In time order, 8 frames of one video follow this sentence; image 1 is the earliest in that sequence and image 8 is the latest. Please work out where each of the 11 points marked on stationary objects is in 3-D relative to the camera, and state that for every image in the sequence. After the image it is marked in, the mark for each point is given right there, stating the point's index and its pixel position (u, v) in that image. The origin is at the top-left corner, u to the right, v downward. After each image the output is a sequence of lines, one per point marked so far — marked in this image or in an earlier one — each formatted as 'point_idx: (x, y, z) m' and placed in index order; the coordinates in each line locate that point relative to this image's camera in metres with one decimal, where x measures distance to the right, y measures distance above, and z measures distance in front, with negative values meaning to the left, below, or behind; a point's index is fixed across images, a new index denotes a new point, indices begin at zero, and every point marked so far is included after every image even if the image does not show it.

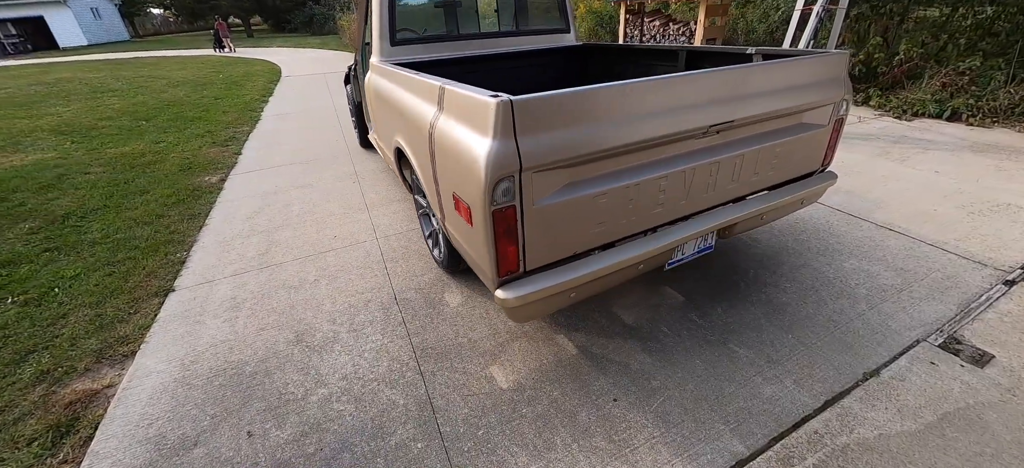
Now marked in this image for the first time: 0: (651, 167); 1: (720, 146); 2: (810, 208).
0: (+0.5, +0.3, +1.6) m
1: (+0.9, +0.4, +1.7) m
2: (+2.3, +0.2, +3.1) m
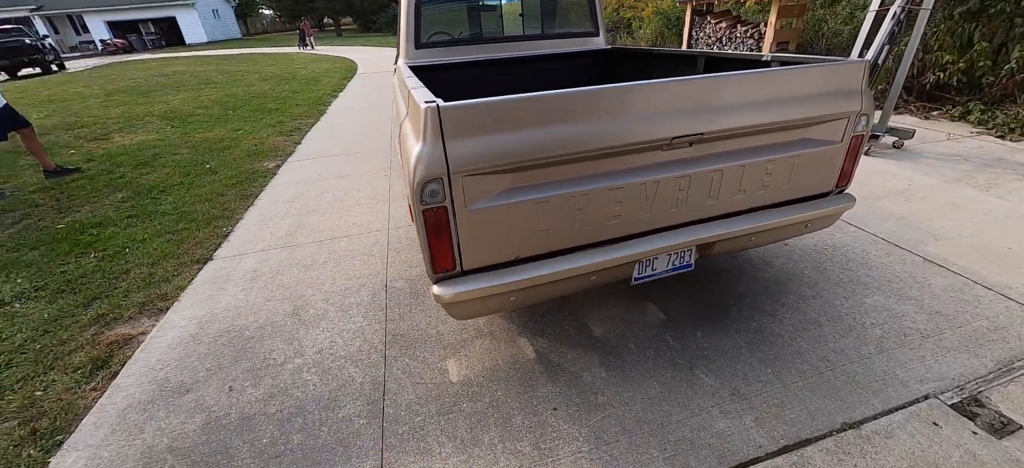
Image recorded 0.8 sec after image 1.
0: (+0.3, +0.2, +1.5) m
1: (+0.7, +0.3, +1.6) m
2: (+2.3, 0.0, +2.7) m
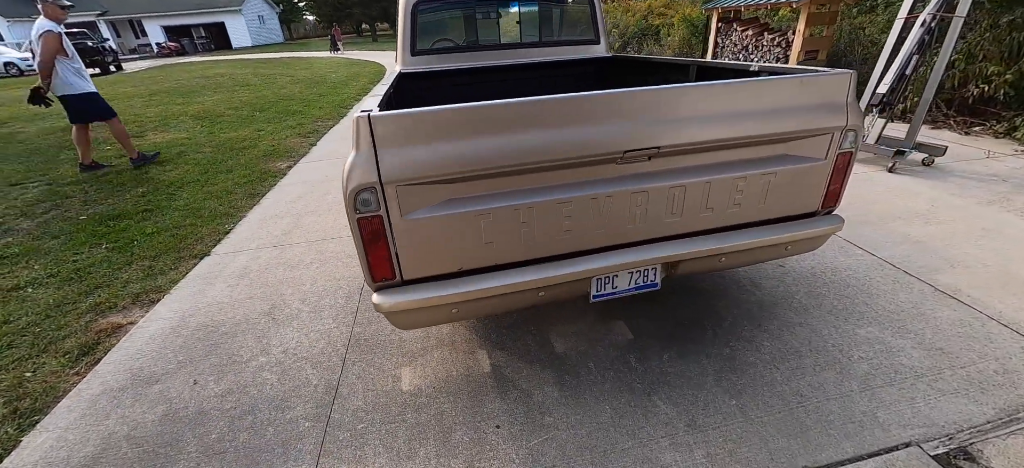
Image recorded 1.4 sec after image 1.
0: (+0.1, +0.2, +1.5) m
1: (+0.5, +0.2, +1.6) m
2: (+2.2, -0.2, +2.5) m
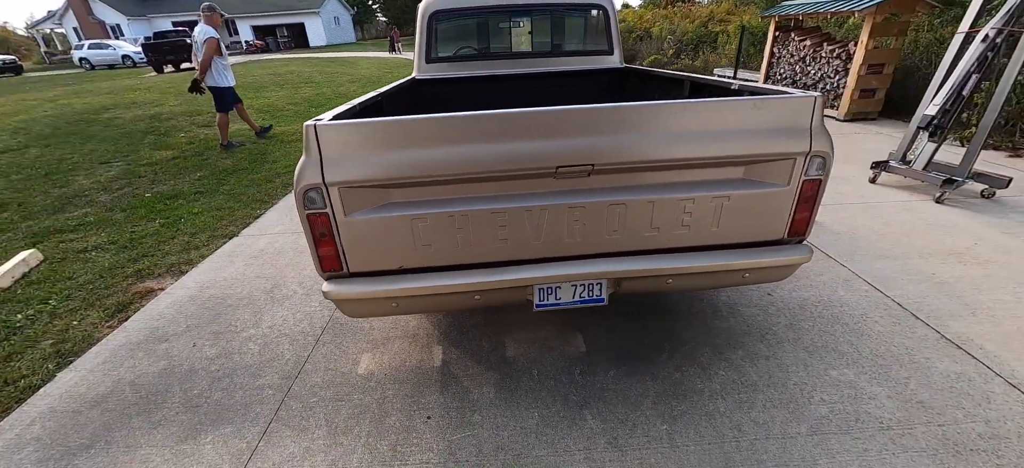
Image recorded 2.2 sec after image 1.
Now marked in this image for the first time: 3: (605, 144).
0: (-0.1, +0.1, +1.6) m
1: (+0.3, +0.2, +1.6) m
2: (+2.0, -0.4, +2.4) m
3: (+0.3, +0.3, +1.5) m
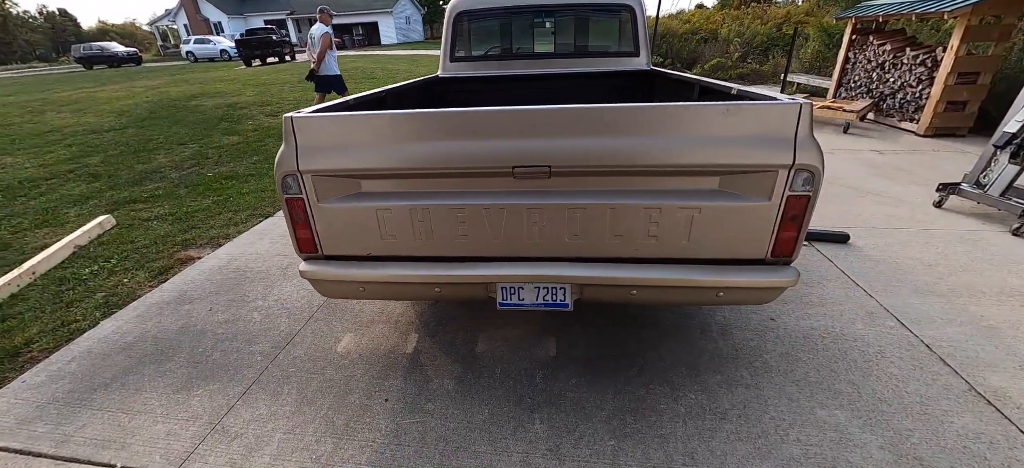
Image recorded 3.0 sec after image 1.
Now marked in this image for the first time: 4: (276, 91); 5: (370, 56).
0: (-0.2, +0.1, +1.6) m
1: (+0.2, +0.2, +1.6) m
2: (+1.9, -0.5, +2.1) m
3: (+0.2, +0.3, +1.5) m
4: (-5.0, +3.0, +8.4) m
5: (-6.0, +7.5, +16.8) m
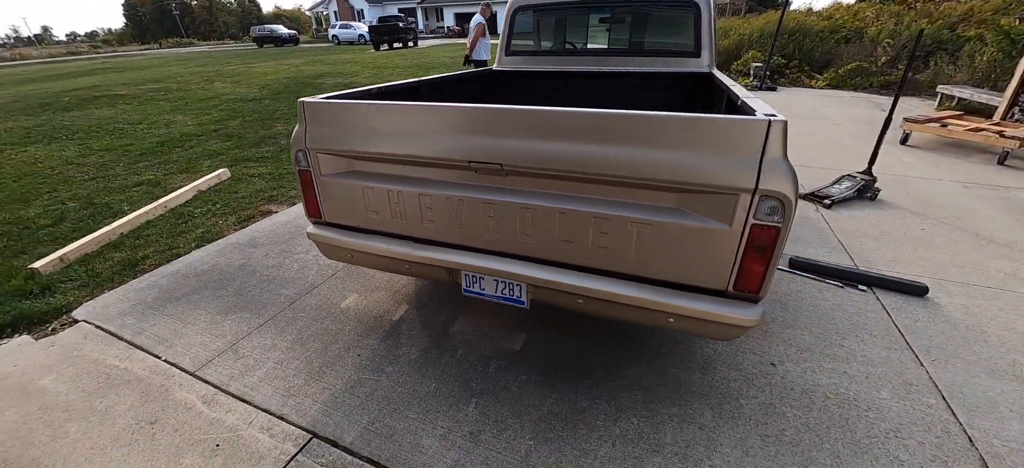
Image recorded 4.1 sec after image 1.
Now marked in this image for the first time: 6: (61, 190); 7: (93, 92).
0: (-0.4, +0.2, +1.7) m
1: (0.0, +0.2, +1.6) m
2: (+1.7, -0.7, +1.7) m
3: (0.0, +0.3, +1.5) m
4: (-3.0, +3.8, +9.4) m
5: (-1.3, +8.3, +17.6) m
6: (-4.4, +0.4, +3.9) m
7: (-8.1, +2.8, +7.7) m
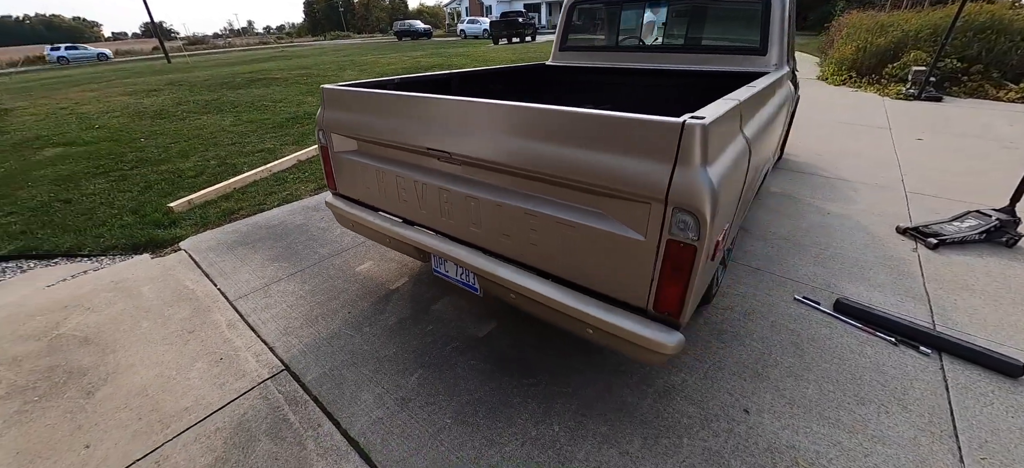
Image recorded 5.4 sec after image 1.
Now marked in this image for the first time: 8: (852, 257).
0: (-0.5, +0.3, +1.9) m
1: (-0.2, +0.2, +1.7) m
2: (+1.4, -0.9, +1.4) m
3: (-0.2, +0.4, +1.6) m
4: (-0.6, +4.1, +9.8) m
5: (+3.8, +8.4, +17.2) m
6: (-3.8, +1.0, +5.0) m
7: (-6.1, +3.8, +9.6) m
8: (+2.3, -0.2, +2.7) m
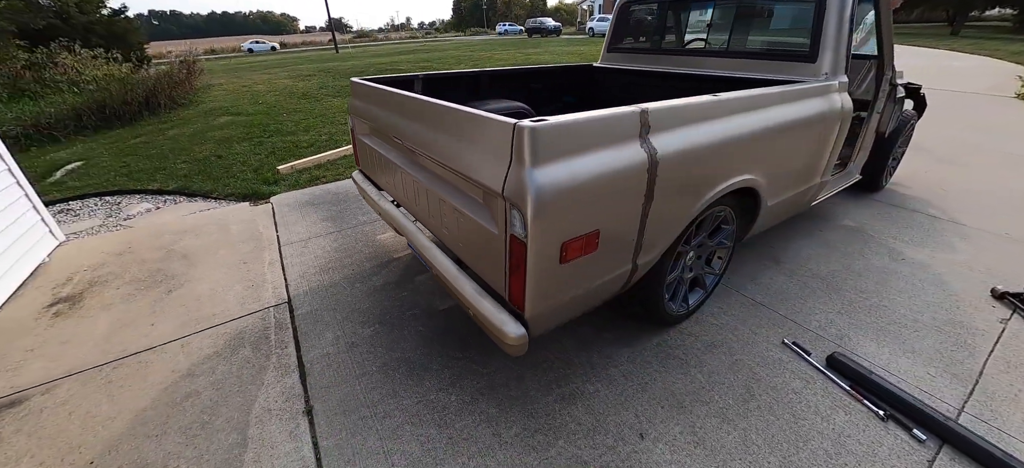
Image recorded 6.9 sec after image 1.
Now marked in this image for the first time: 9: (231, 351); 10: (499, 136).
0: (-0.7, +0.5, +2.2) m
1: (-0.4, +0.3, +1.9) m
2: (+0.8, -1.0, +1.2) m
3: (-0.4, +0.5, +1.8) m
4: (+2.0, +4.1, +9.8) m
5: (+8.8, +7.6, +15.5) m
6: (-2.8, +1.6, +6.0) m
7: (-3.3, +4.7, +11.0) m
8: (+2.2, -0.4, +2.2) m
9: (-1.5, -0.6, +2.1) m
10: (0.0, +0.3, +1.2) m
